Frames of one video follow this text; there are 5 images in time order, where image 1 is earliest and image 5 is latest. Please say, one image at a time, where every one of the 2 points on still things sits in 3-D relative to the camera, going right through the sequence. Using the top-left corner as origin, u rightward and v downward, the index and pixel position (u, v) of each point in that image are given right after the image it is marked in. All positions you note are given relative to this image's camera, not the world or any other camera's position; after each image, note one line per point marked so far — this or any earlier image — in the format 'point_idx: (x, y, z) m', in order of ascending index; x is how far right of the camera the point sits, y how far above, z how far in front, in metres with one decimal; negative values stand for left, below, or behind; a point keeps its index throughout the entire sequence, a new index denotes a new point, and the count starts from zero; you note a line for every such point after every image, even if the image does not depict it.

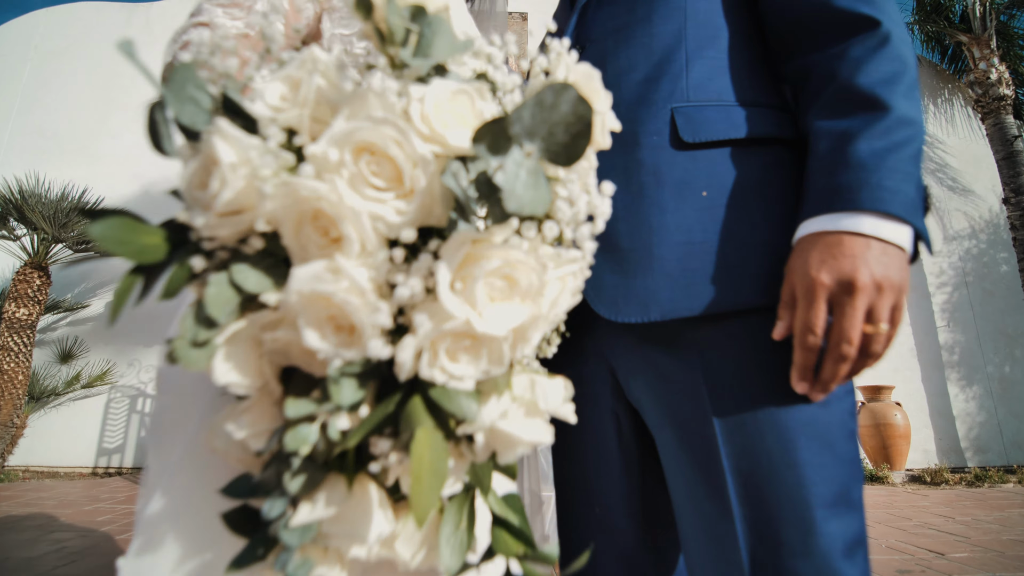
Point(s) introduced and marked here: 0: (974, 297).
0: (+4.9, -0.1, +6.3) m
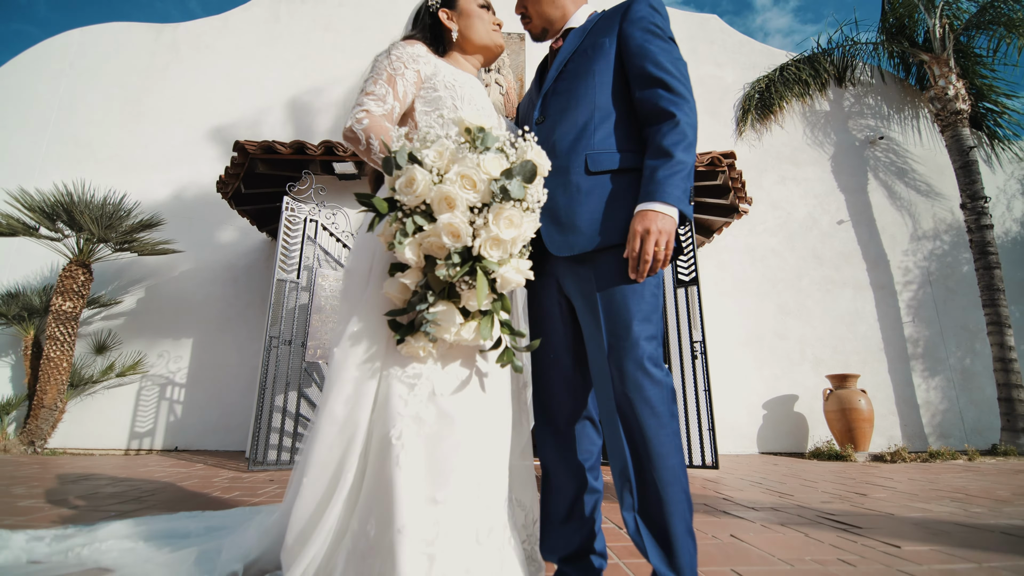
0: (+4.9, -0.1, +6.8) m
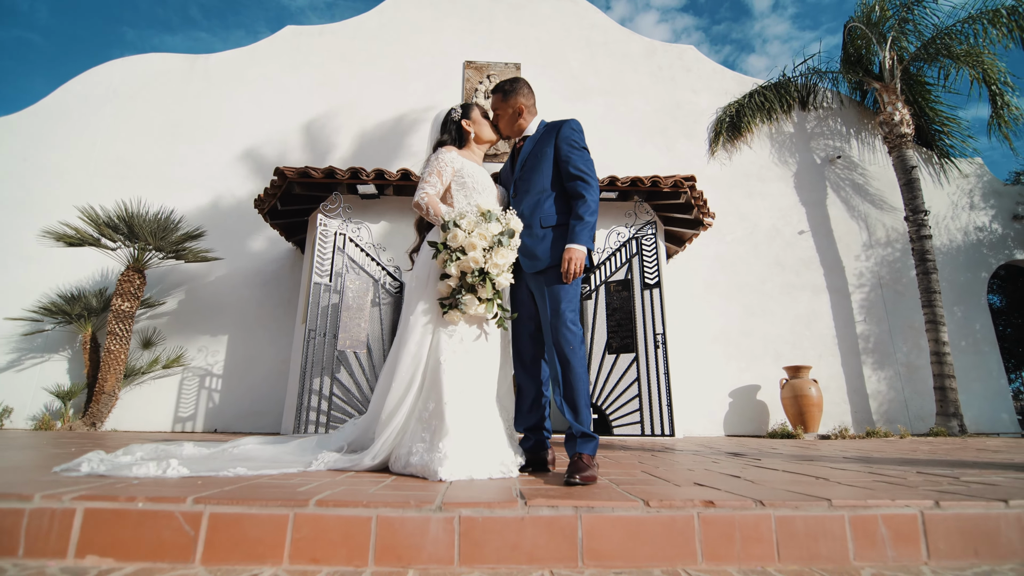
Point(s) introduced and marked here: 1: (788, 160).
0: (+4.8, -0.1, +7.6) m
1: (+3.8, +1.8, +8.1) m
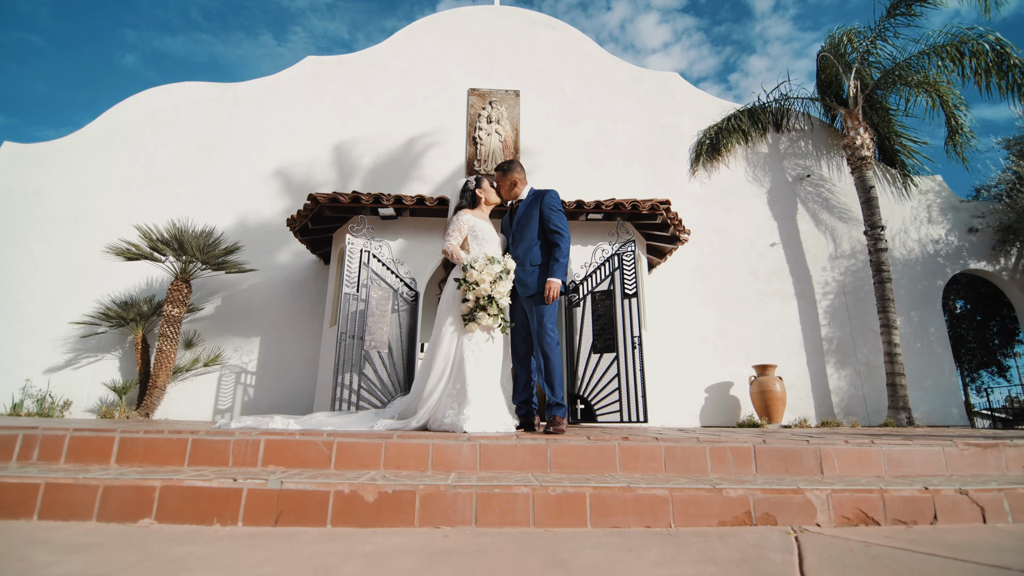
0: (+4.8, -0.2, +8.5) m
1: (+3.8, +1.7, +9.0) m
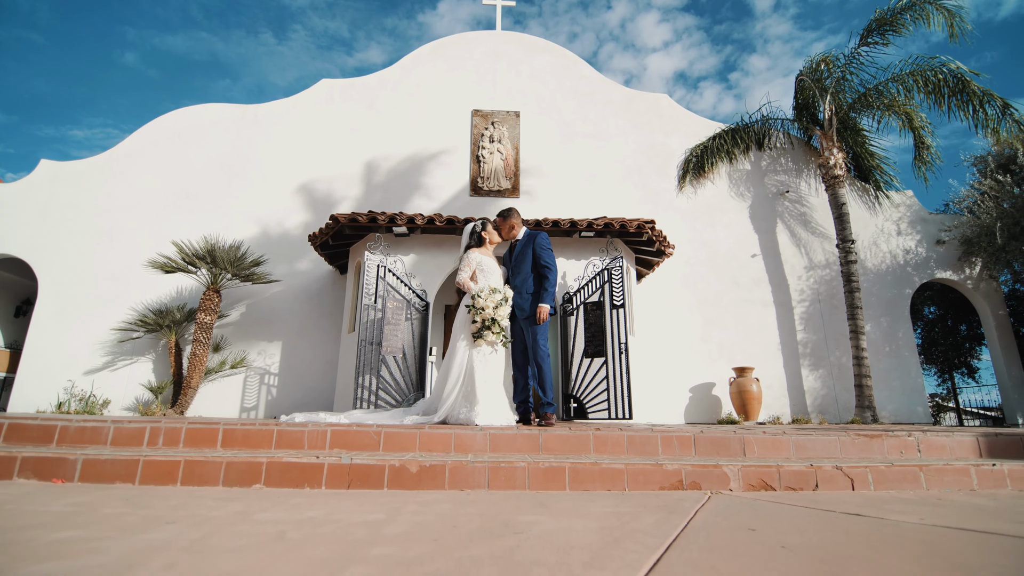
0: (+4.8, -0.3, +9.2) m
1: (+3.8, +1.5, +9.7) m
